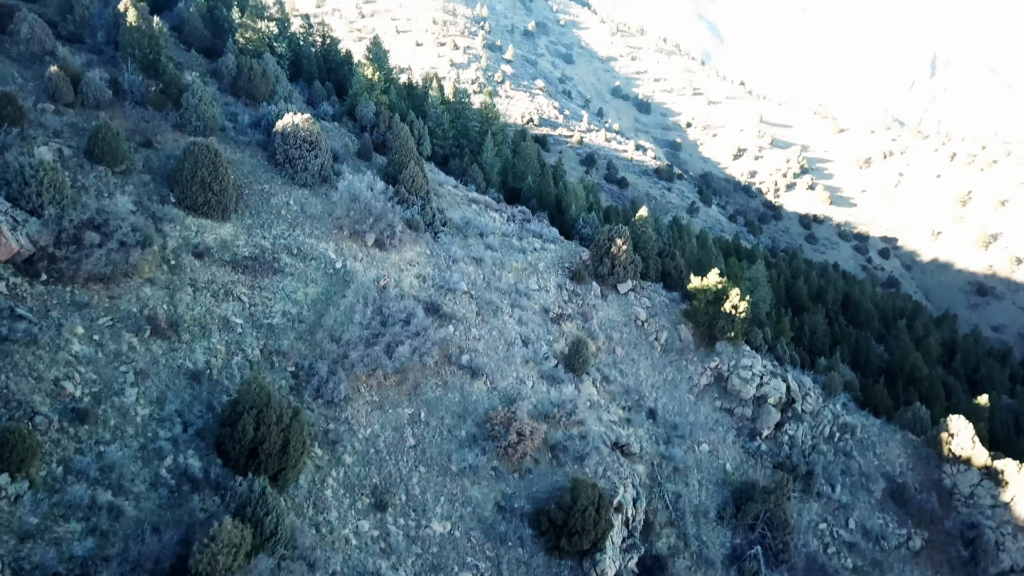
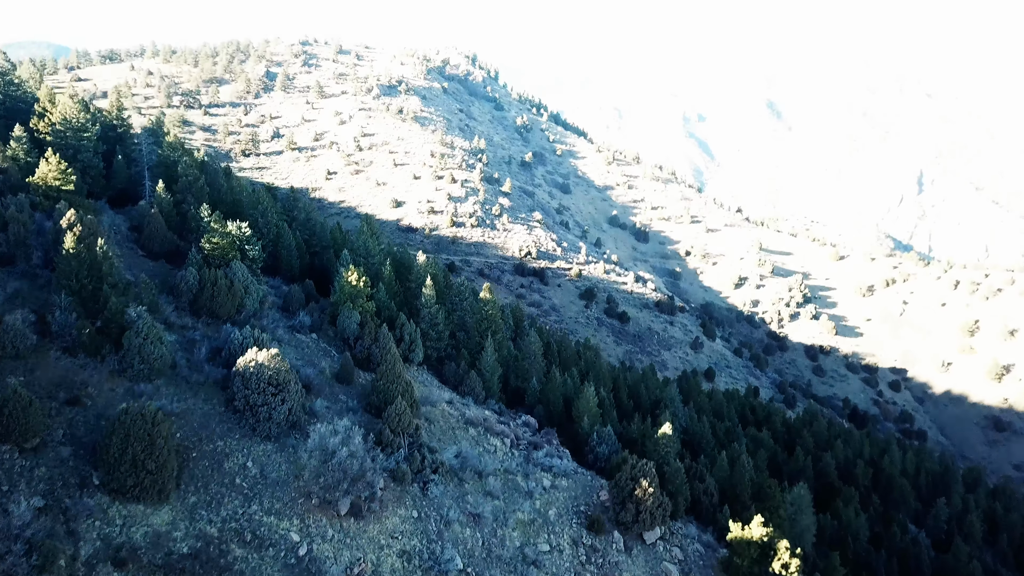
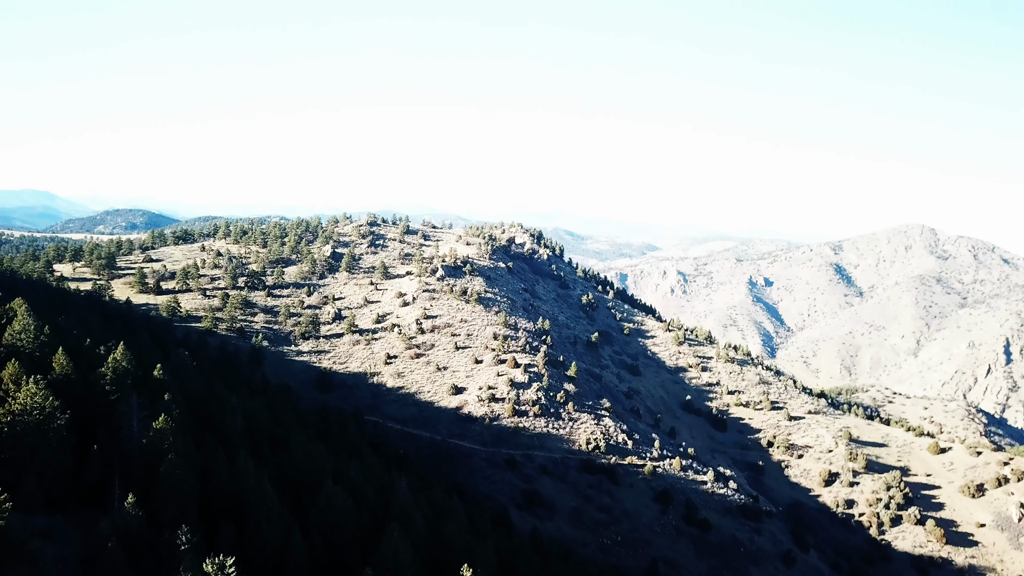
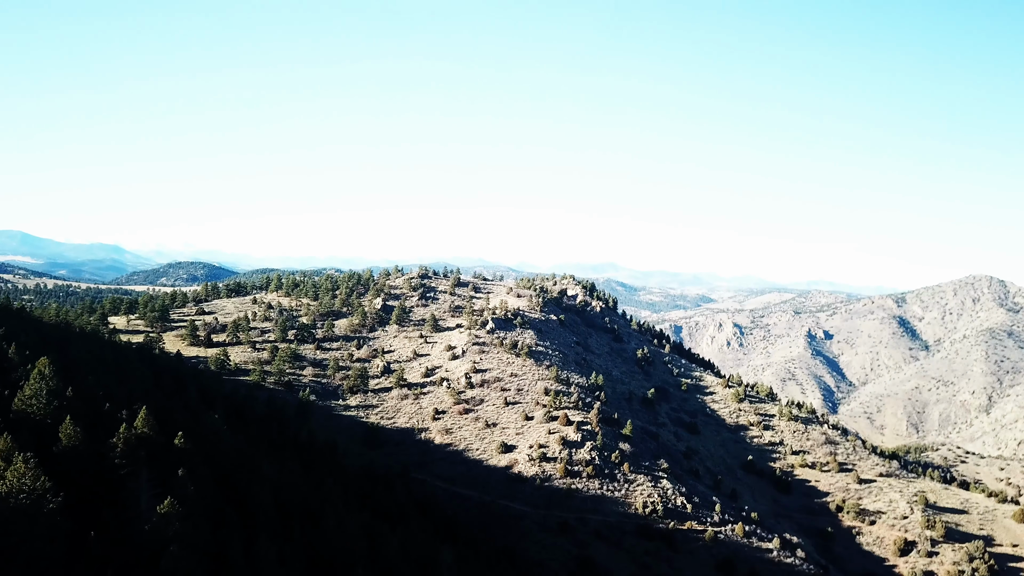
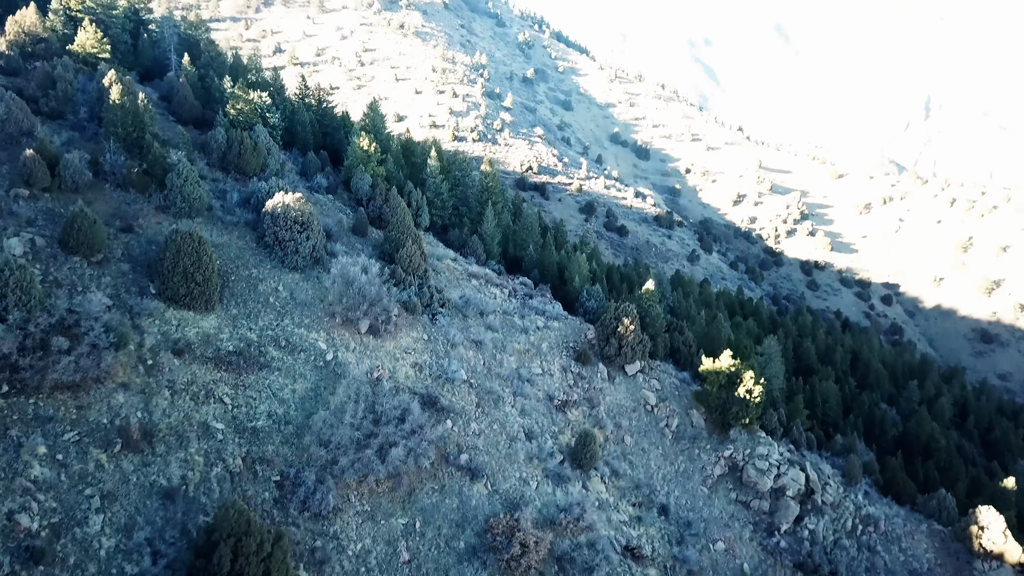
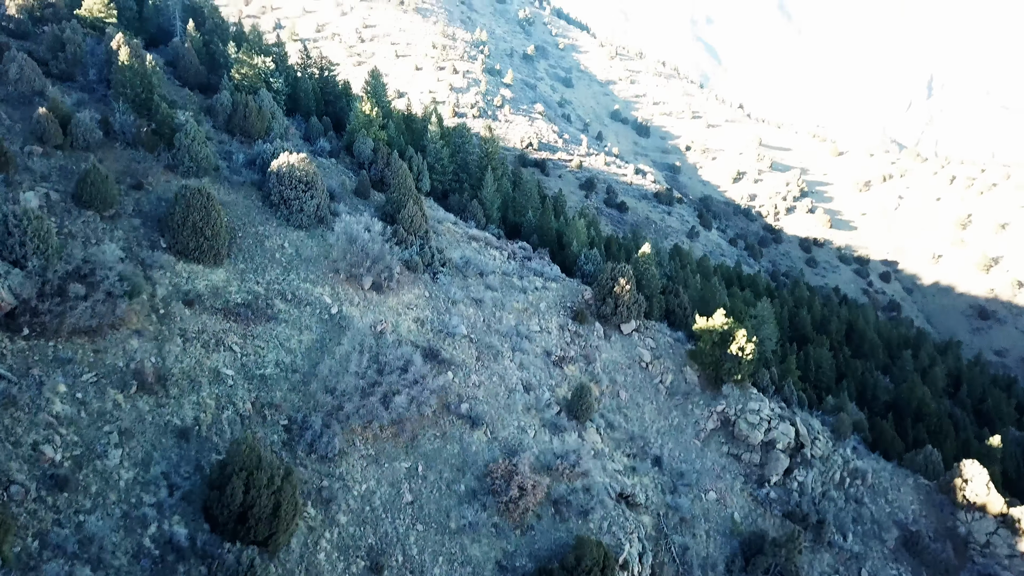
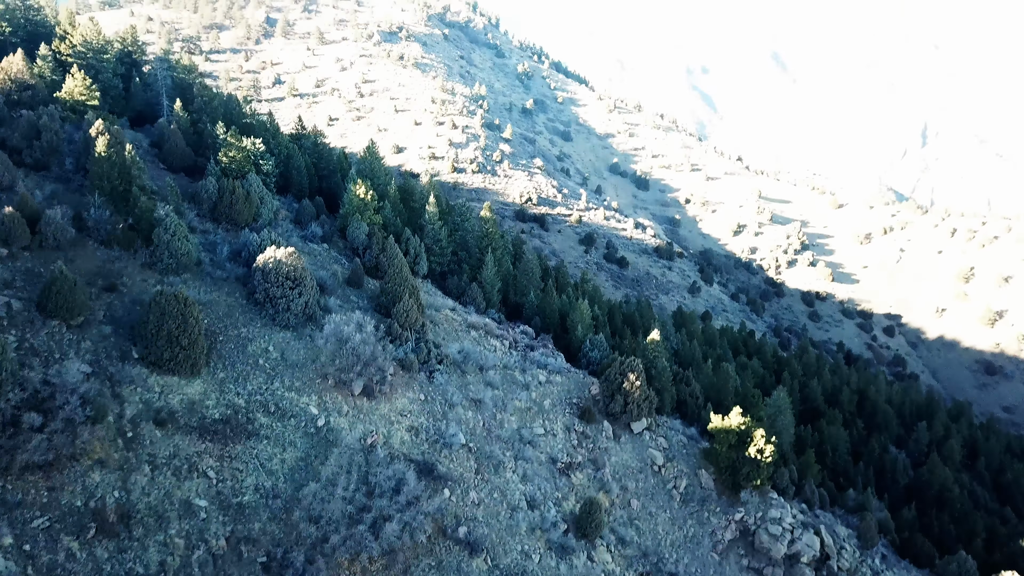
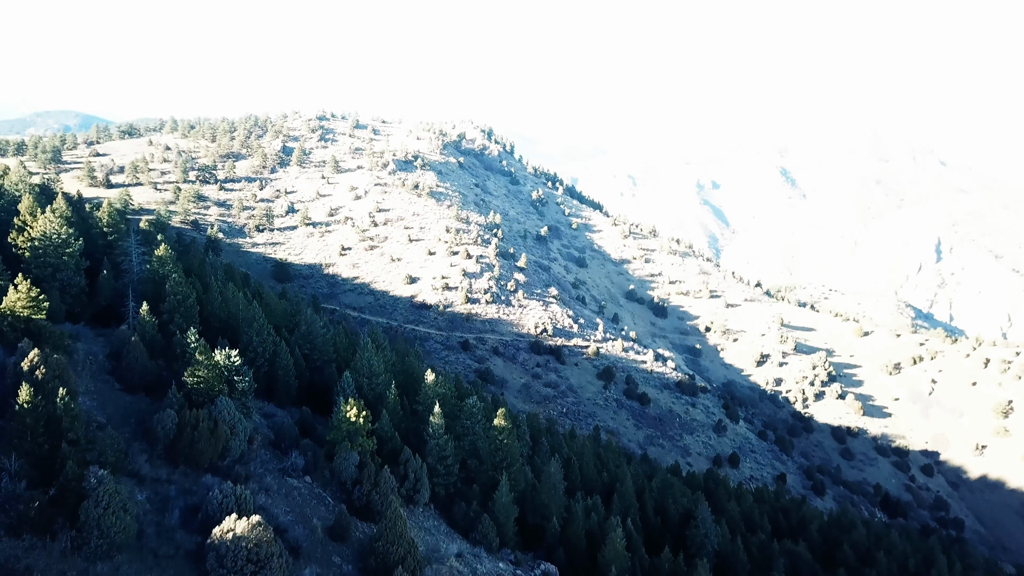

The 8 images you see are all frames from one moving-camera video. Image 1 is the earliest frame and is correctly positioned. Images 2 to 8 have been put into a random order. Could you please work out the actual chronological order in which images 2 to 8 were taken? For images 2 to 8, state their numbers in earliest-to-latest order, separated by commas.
6, 5, 7, 2, 8, 3, 4
